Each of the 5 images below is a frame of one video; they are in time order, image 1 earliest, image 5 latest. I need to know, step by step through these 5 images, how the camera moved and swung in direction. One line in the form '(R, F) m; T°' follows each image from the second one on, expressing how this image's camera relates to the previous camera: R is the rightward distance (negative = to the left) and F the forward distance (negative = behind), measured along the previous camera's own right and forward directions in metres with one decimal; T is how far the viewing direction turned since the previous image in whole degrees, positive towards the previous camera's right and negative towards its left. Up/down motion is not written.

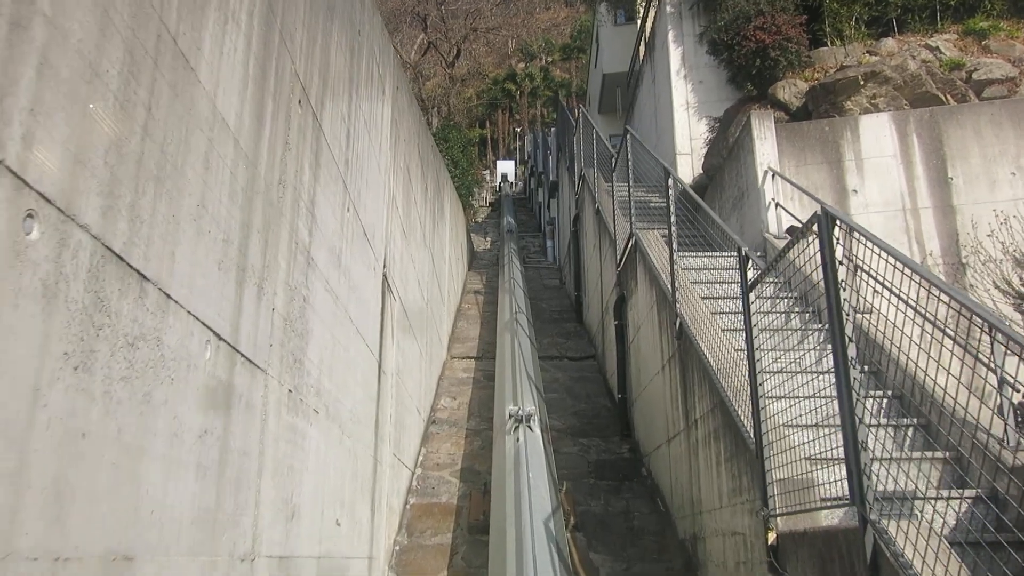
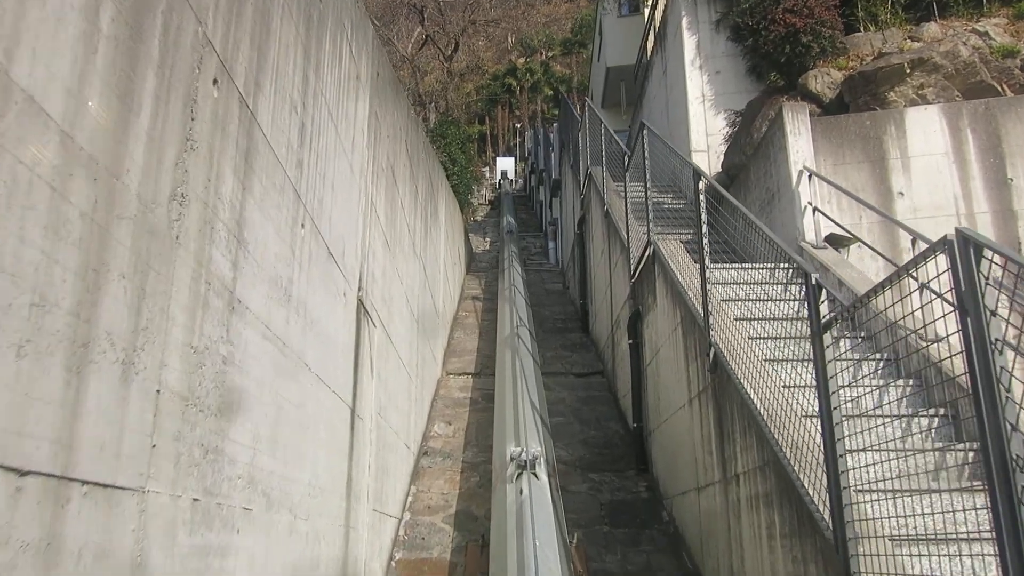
(0.0, +0.6) m; 0°
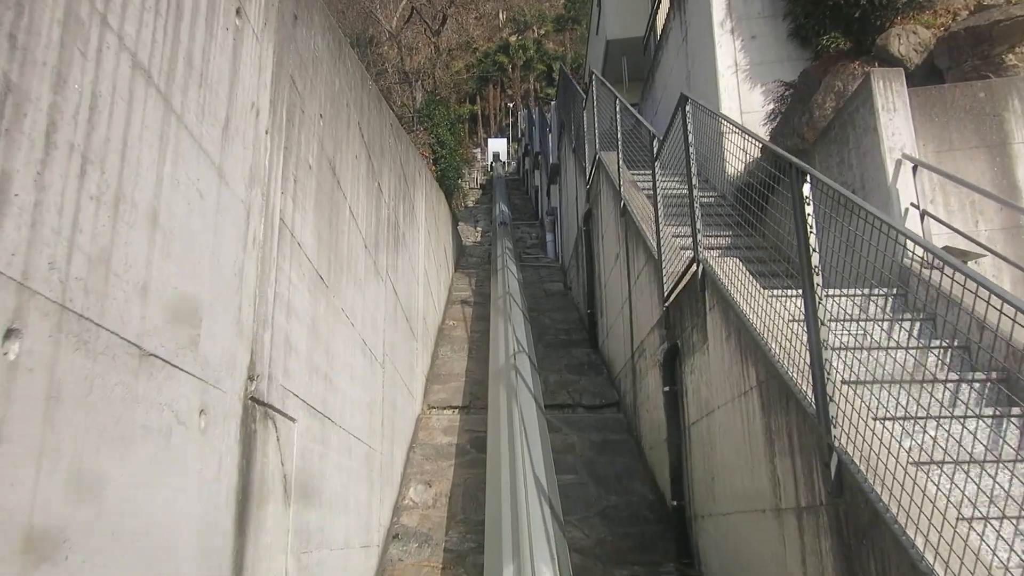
(0.0, +1.1) m; 0°
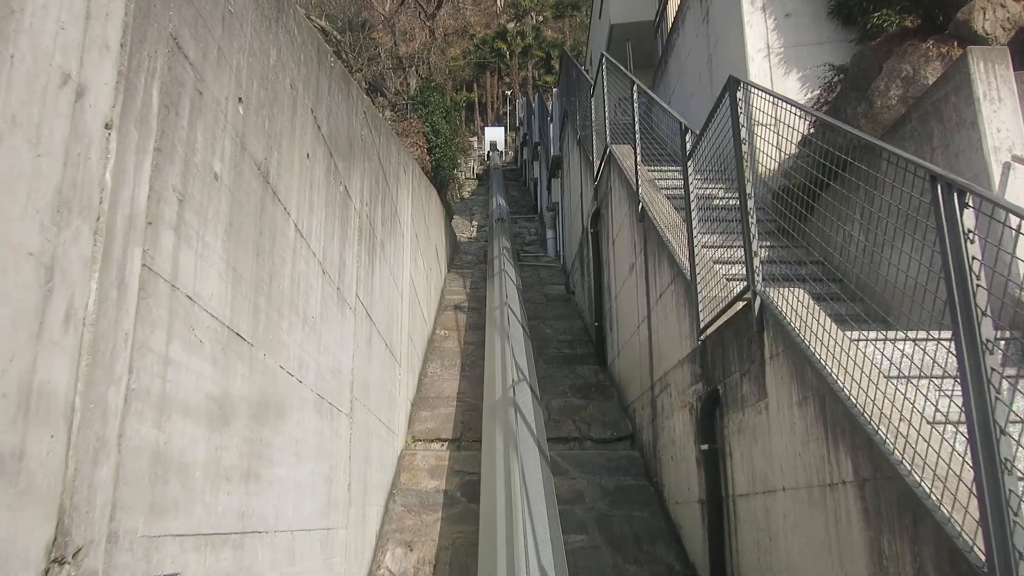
(0.0, +0.7) m; 0°
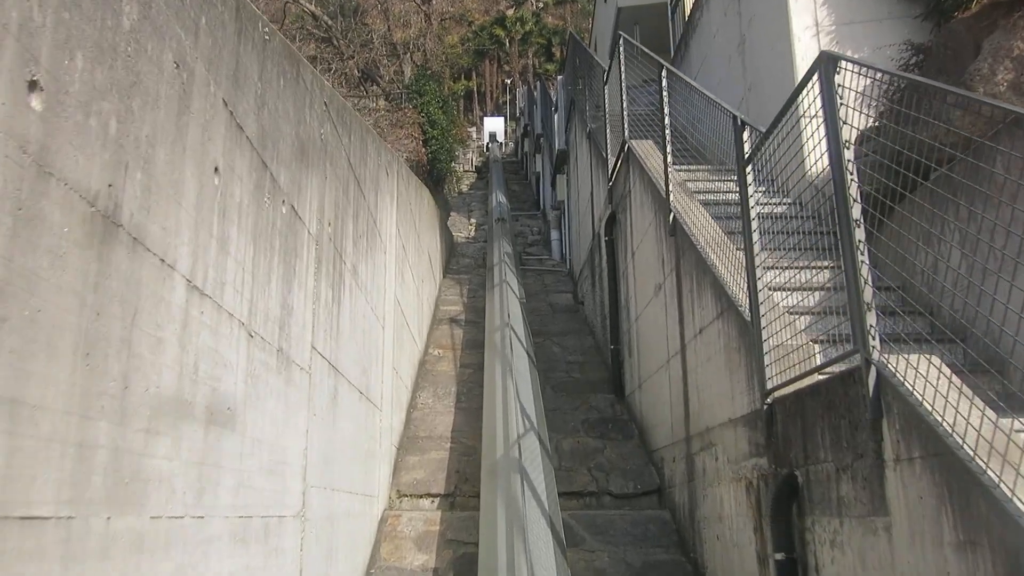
(0.0, +0.7) m; 0°
